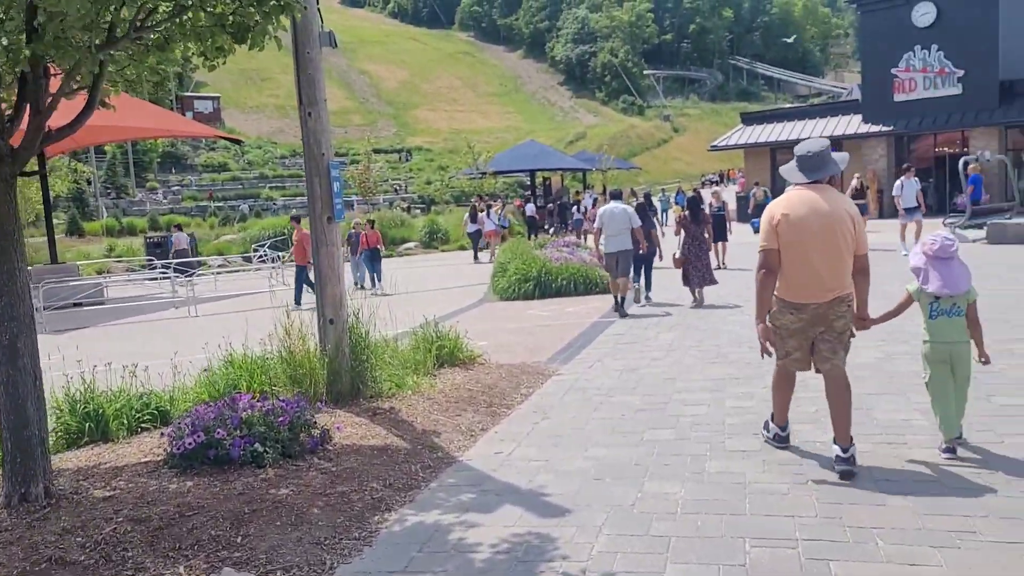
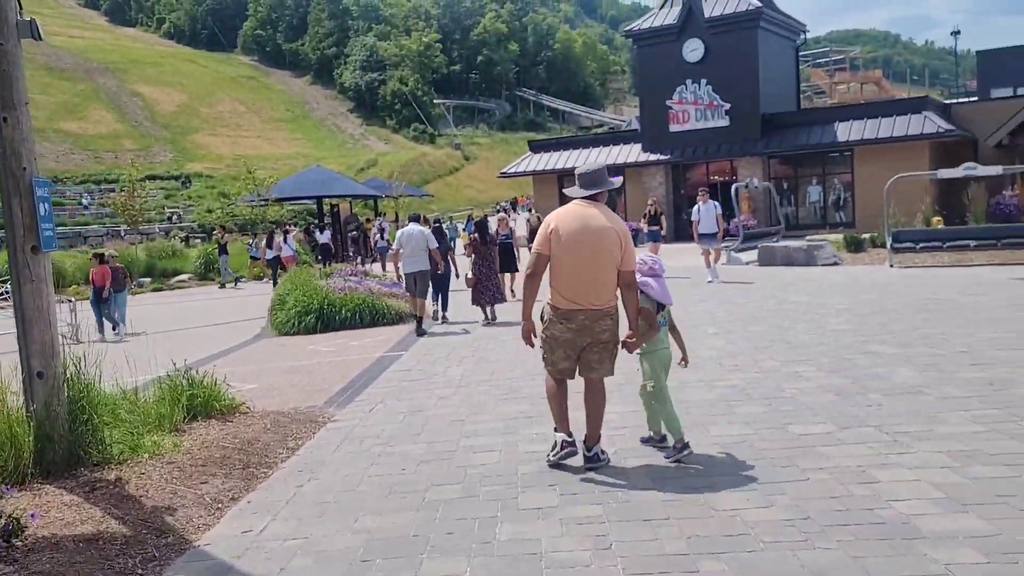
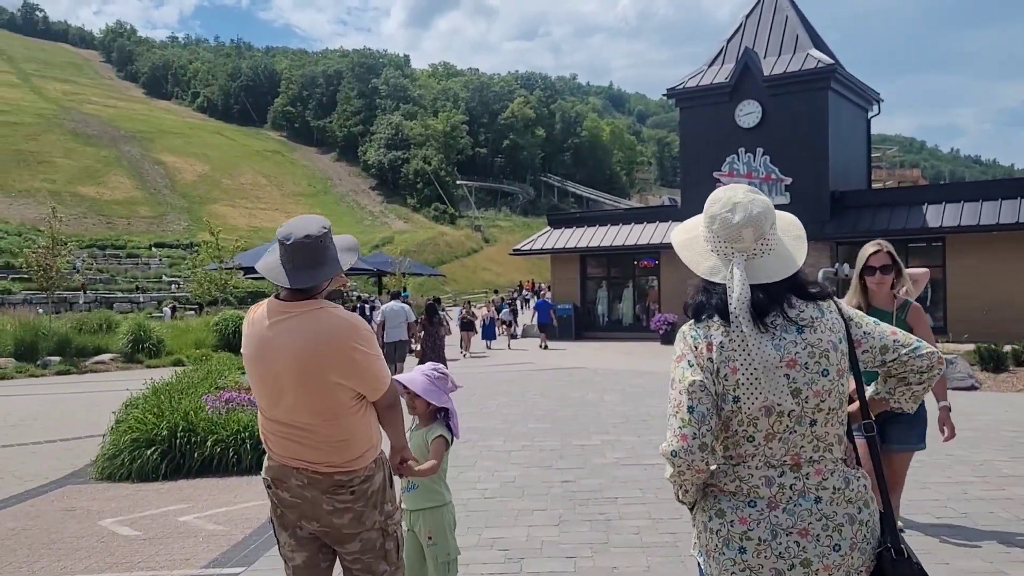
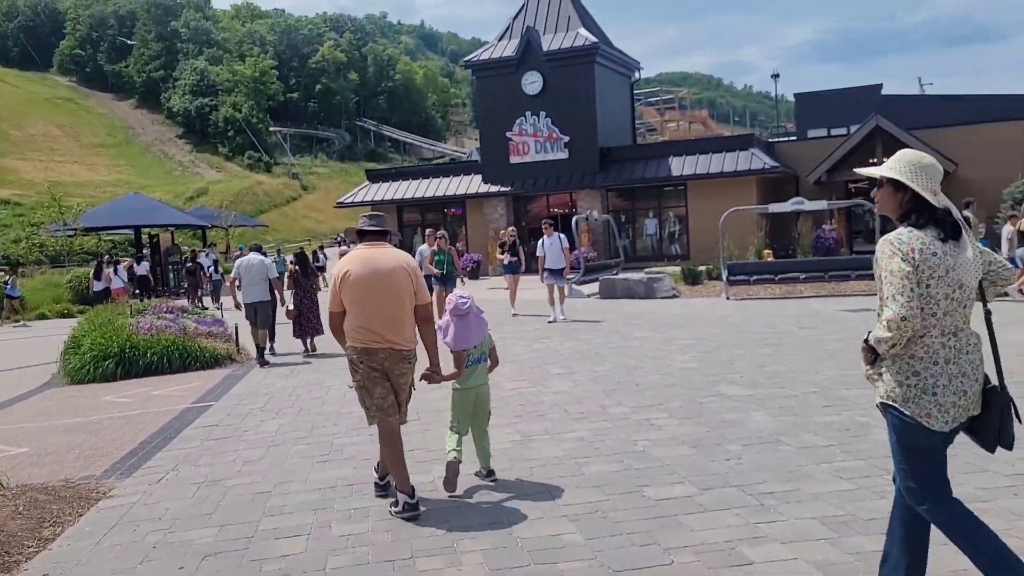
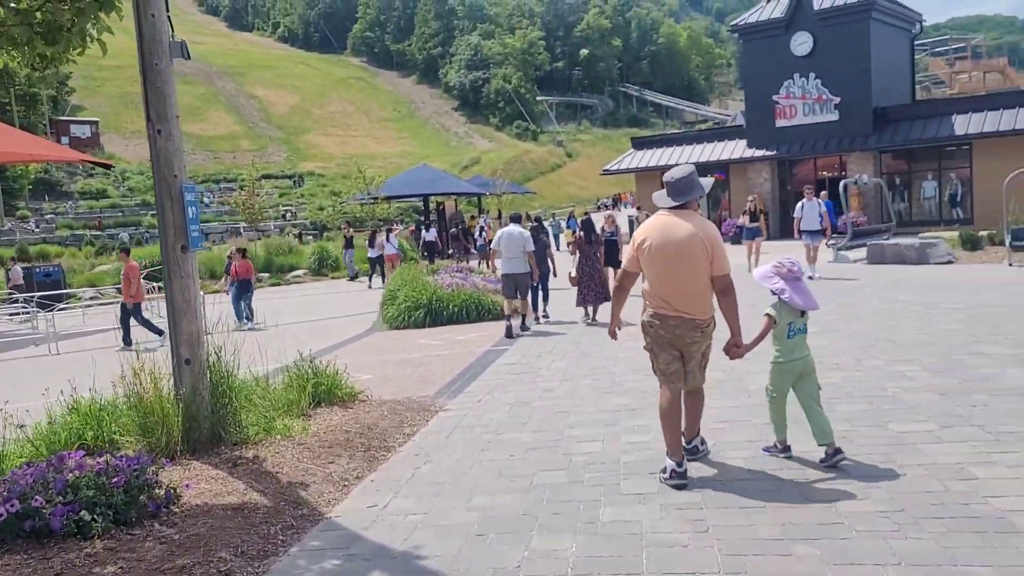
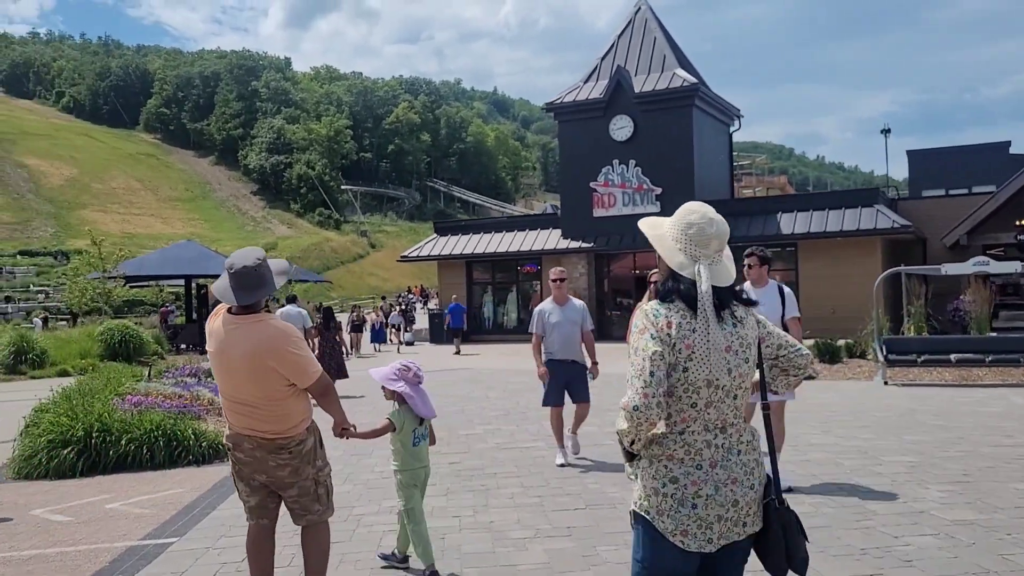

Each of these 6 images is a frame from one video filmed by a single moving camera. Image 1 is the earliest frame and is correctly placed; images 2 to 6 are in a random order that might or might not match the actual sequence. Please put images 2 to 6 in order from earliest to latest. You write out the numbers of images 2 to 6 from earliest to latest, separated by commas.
5, 2, 4, 6, 3
